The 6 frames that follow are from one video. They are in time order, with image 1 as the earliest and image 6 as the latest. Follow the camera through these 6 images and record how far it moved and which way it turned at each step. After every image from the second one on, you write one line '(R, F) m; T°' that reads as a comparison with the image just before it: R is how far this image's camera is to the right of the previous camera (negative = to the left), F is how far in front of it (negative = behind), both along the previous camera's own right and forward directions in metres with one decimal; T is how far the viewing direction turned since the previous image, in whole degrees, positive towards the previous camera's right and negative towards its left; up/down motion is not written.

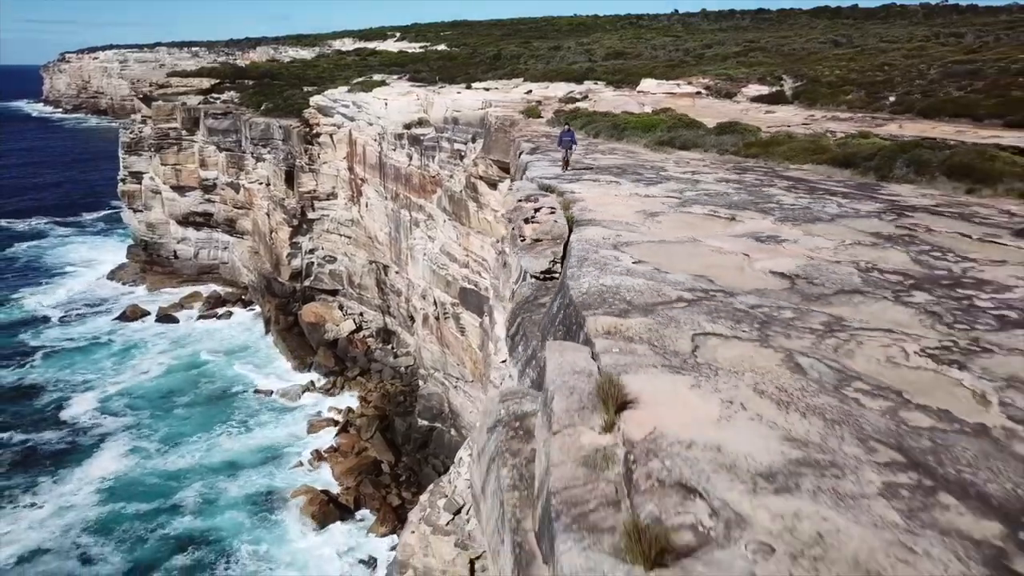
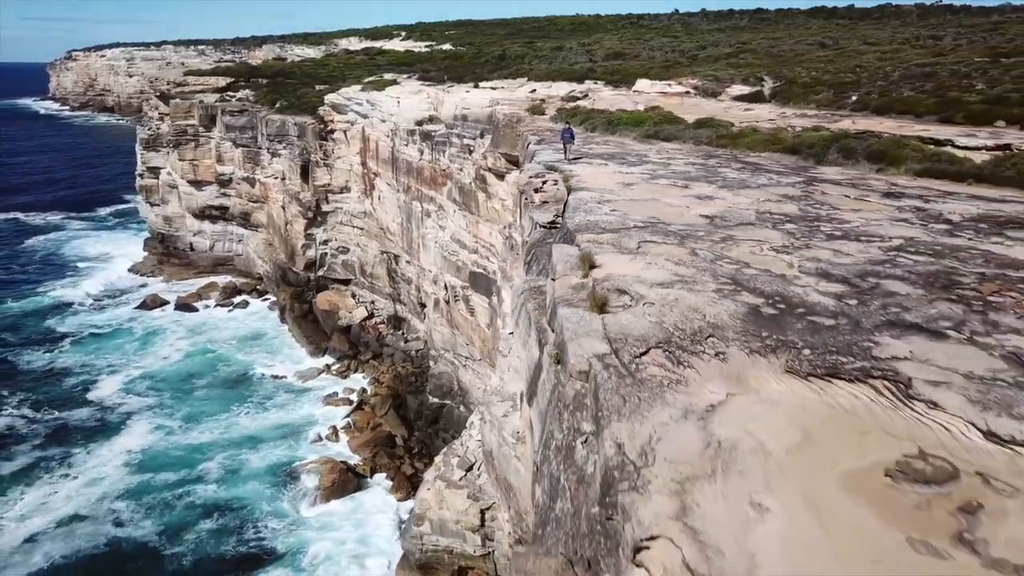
(-0.1, -1.9) m; 0°
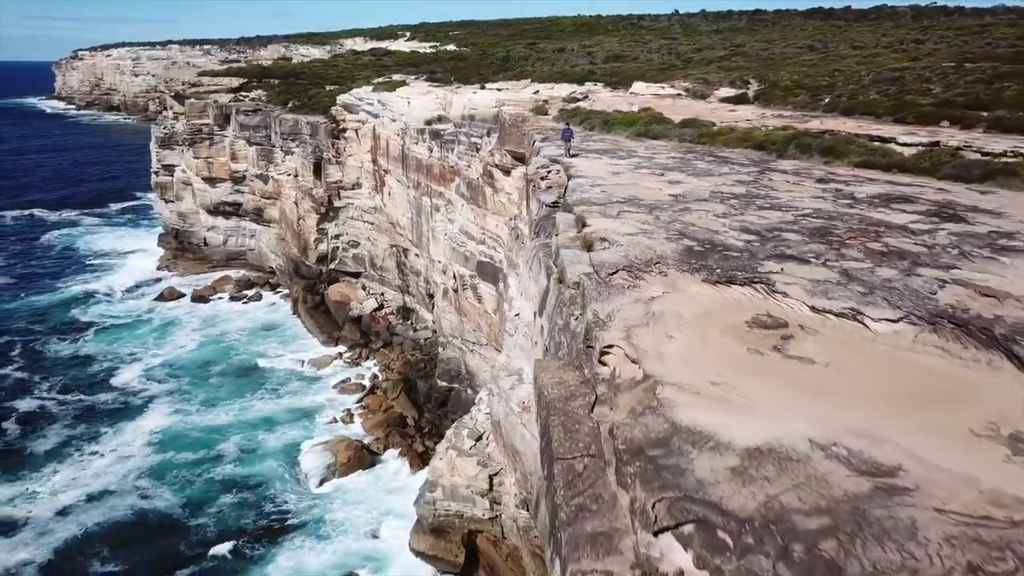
(-0.1, -1.7) m; 0°
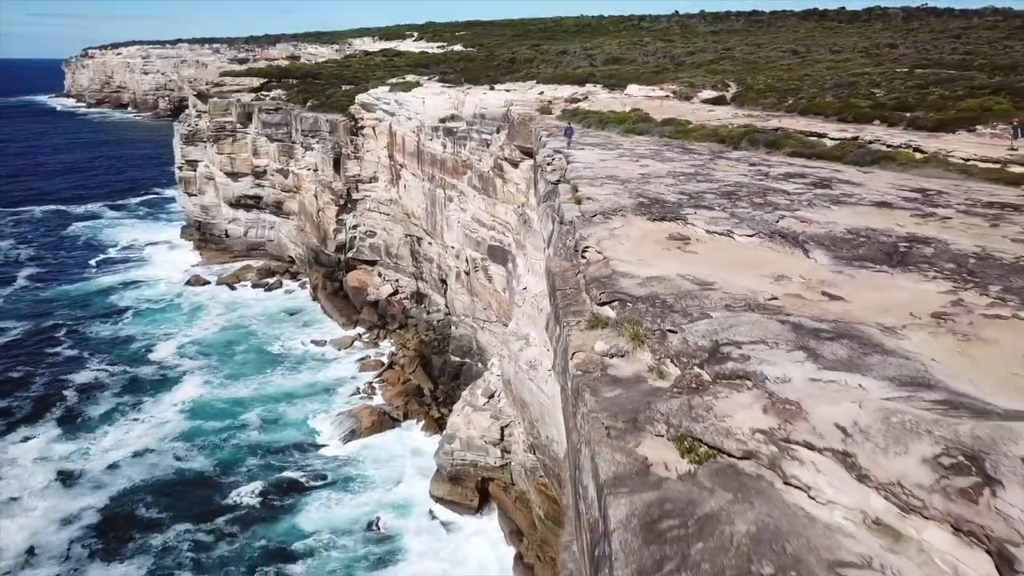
(-0.1, -3.0) m; 0°
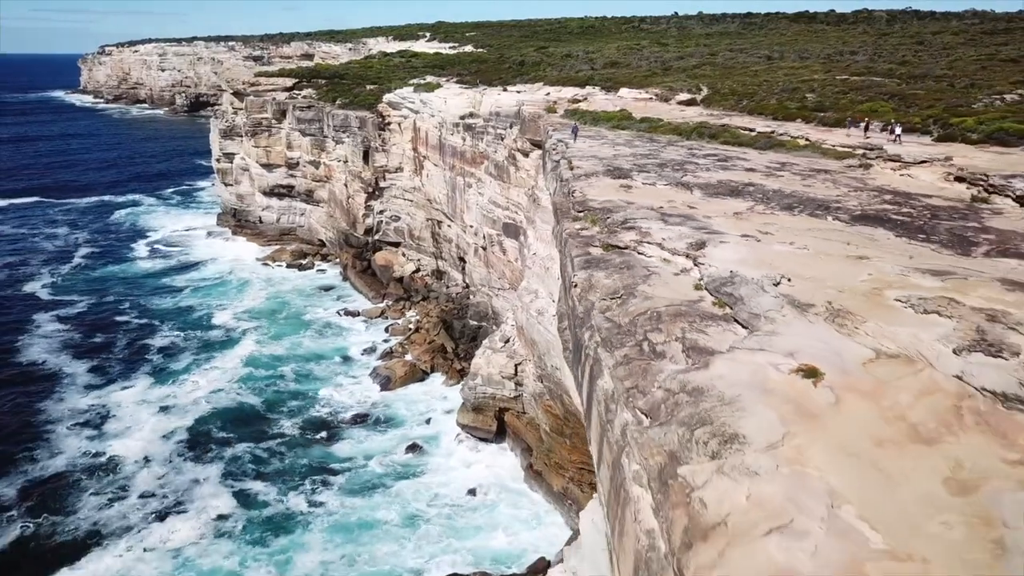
(-0.2, -5.5) m; 0°
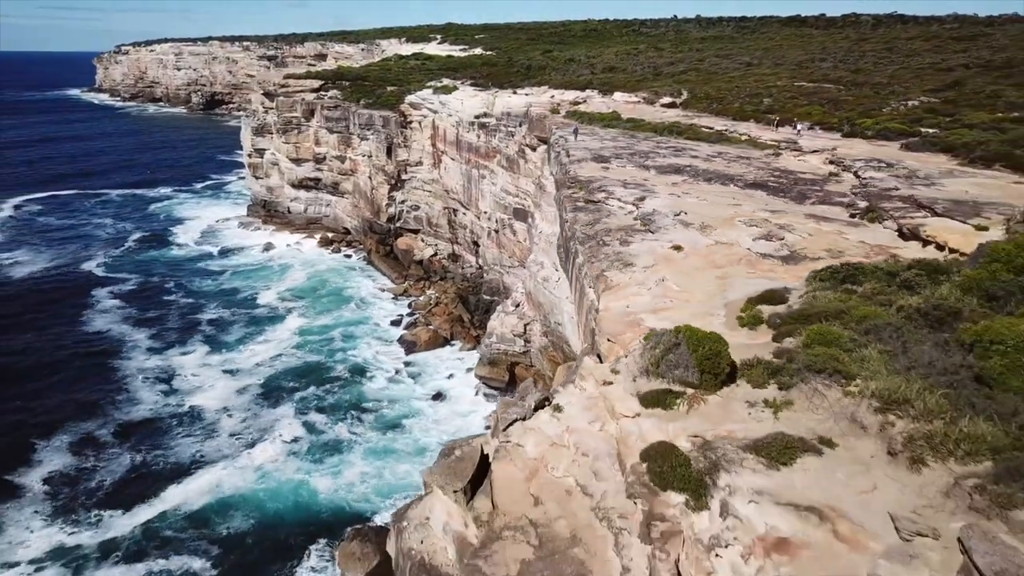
(-0.2, -5.5) m; 0°
